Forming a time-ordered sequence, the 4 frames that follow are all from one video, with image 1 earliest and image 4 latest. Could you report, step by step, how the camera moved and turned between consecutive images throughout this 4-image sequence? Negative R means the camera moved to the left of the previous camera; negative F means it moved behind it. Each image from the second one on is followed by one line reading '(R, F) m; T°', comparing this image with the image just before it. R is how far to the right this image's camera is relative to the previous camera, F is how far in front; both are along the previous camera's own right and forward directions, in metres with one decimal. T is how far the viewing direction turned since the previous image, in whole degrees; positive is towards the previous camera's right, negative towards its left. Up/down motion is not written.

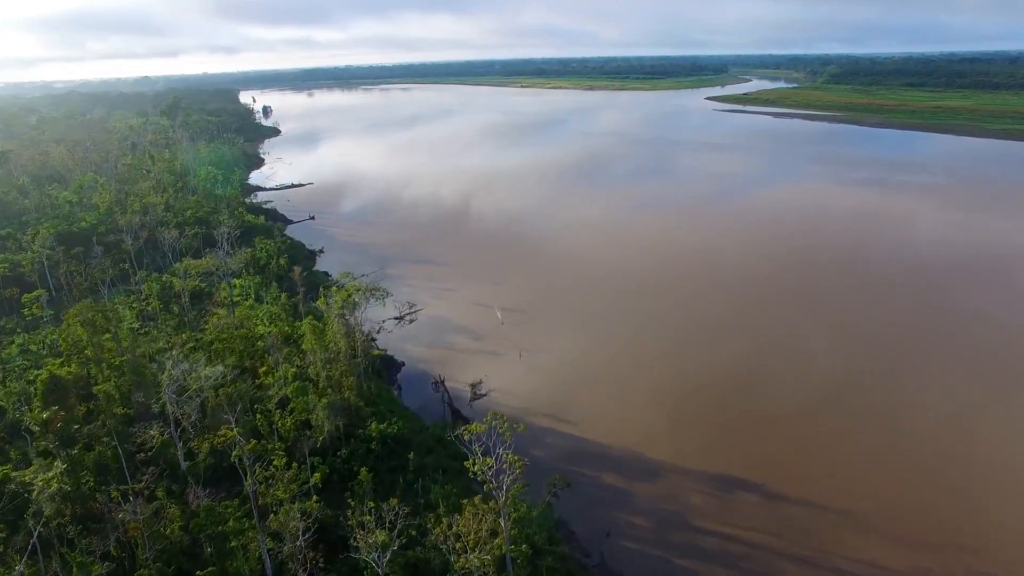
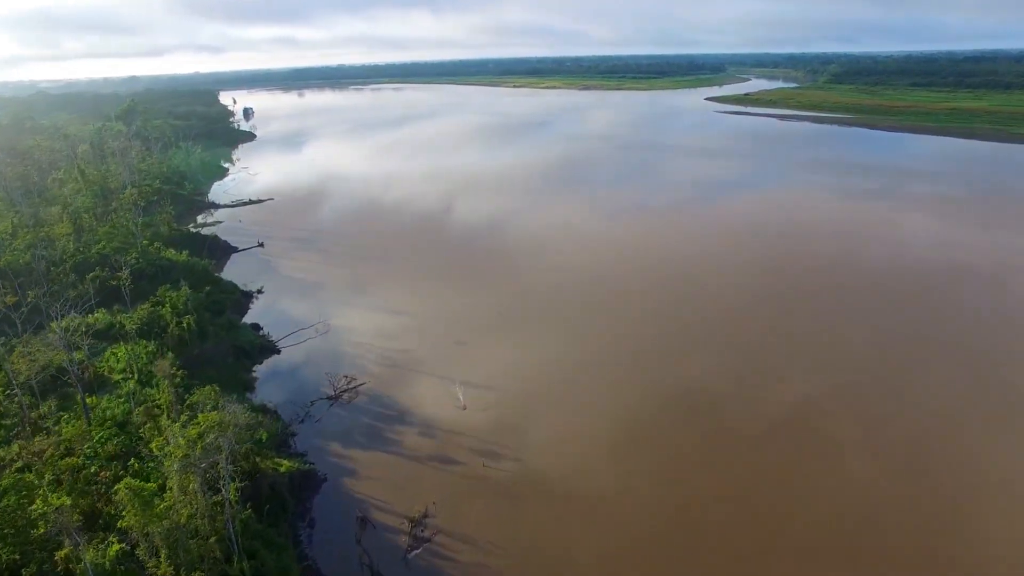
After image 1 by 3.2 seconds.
(+0.7, +4.1) m; 0°
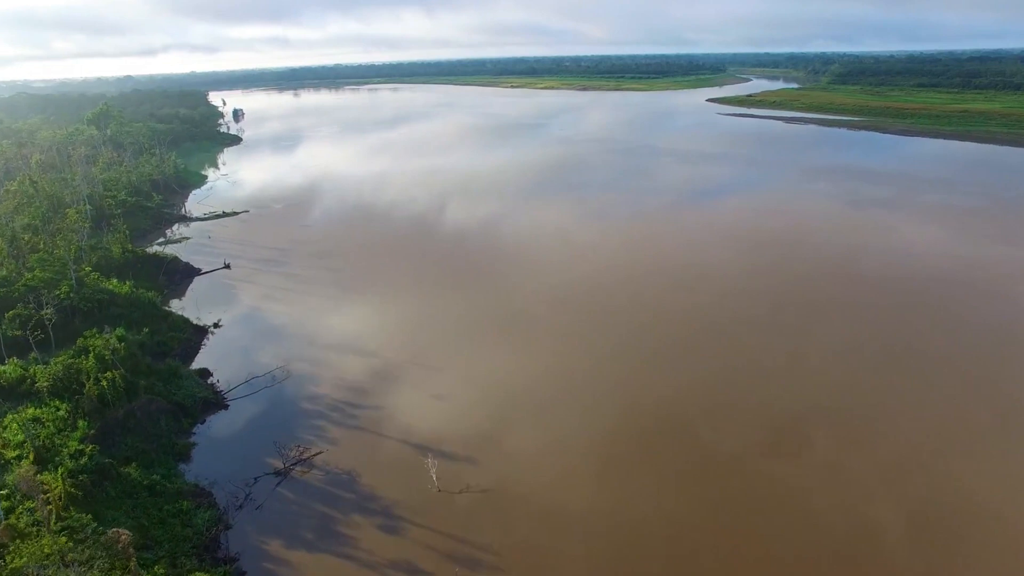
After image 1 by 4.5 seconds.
(+0.3, +2.4) m; 0°
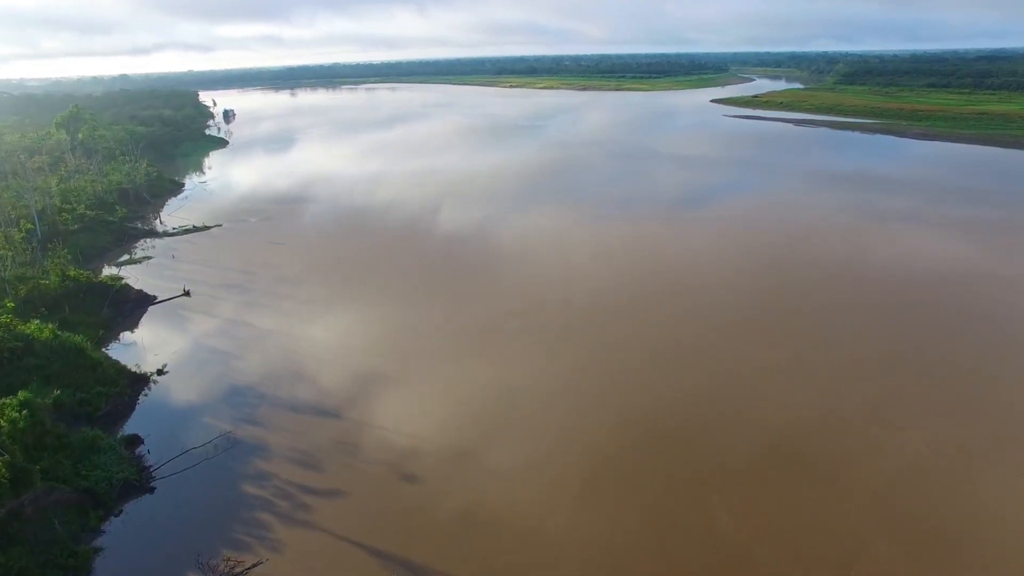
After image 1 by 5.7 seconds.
(+0.1, +2.7) m; 0°
